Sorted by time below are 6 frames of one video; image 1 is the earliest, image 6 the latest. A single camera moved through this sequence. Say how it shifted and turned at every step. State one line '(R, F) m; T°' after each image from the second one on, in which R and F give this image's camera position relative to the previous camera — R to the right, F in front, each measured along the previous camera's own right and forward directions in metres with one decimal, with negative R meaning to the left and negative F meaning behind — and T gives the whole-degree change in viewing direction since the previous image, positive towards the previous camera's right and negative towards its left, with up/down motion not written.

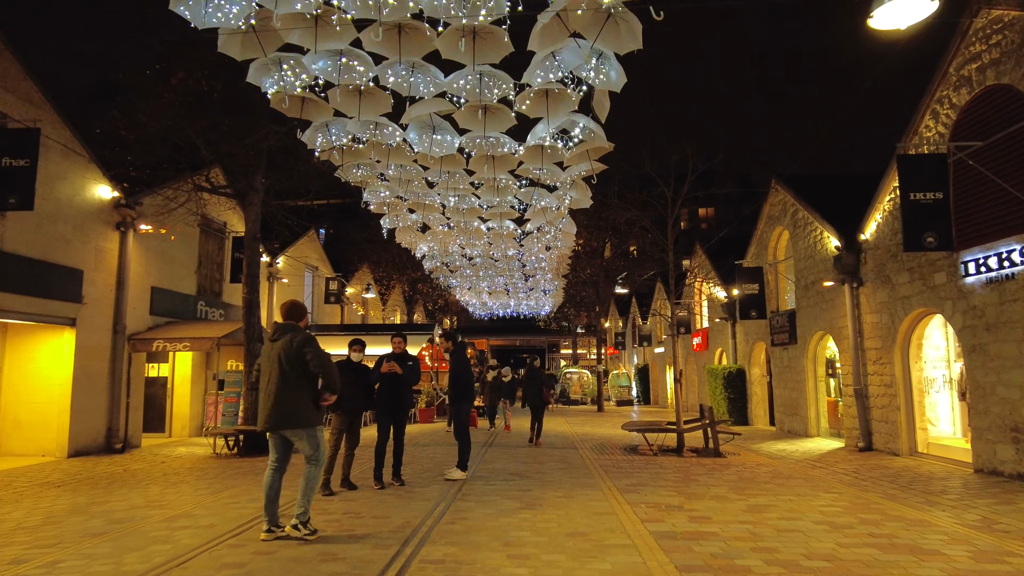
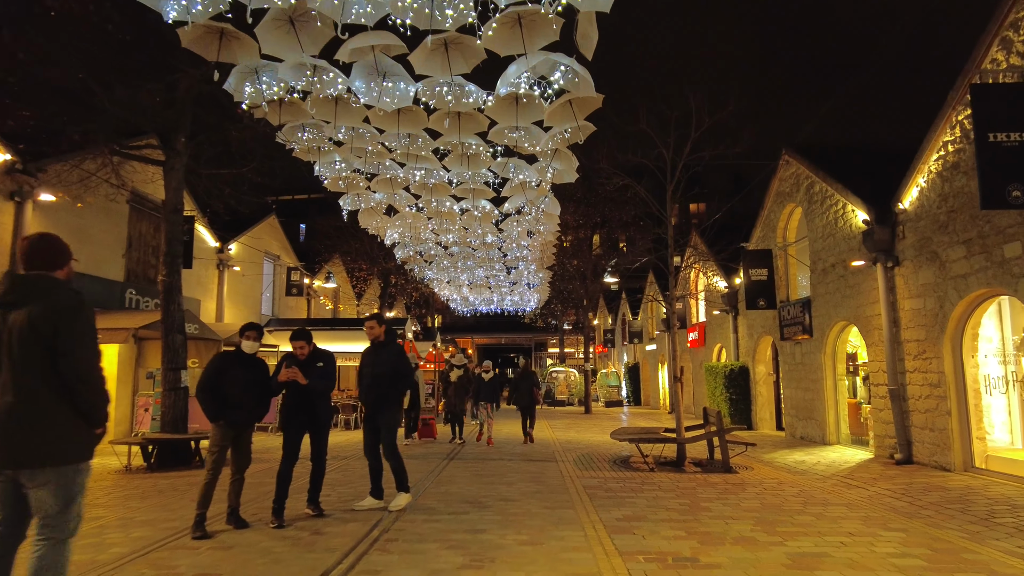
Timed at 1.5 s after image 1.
(+0.3, +2.0) m; +1°
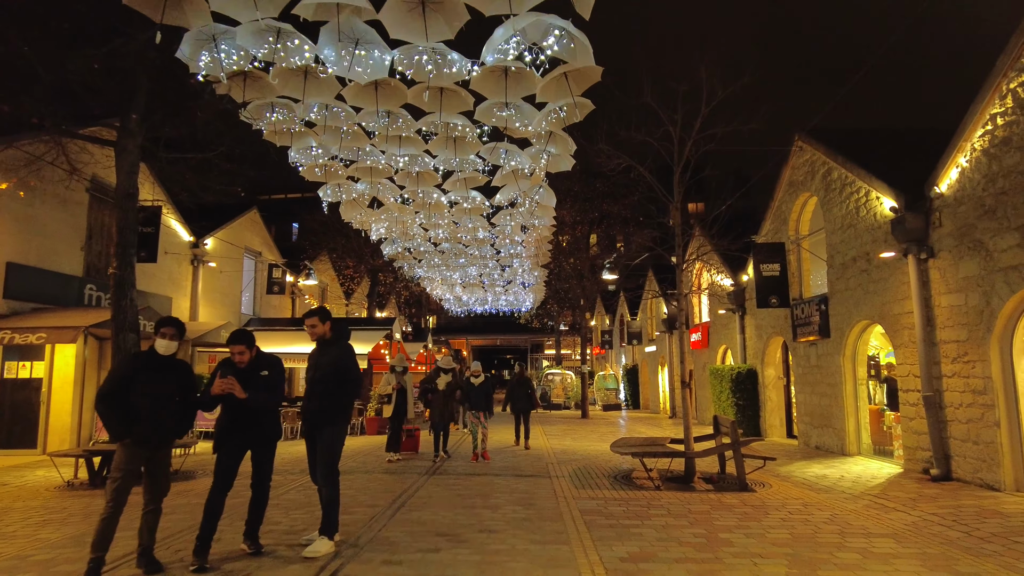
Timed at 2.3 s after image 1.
(+0.1, +1.1) m; 0°
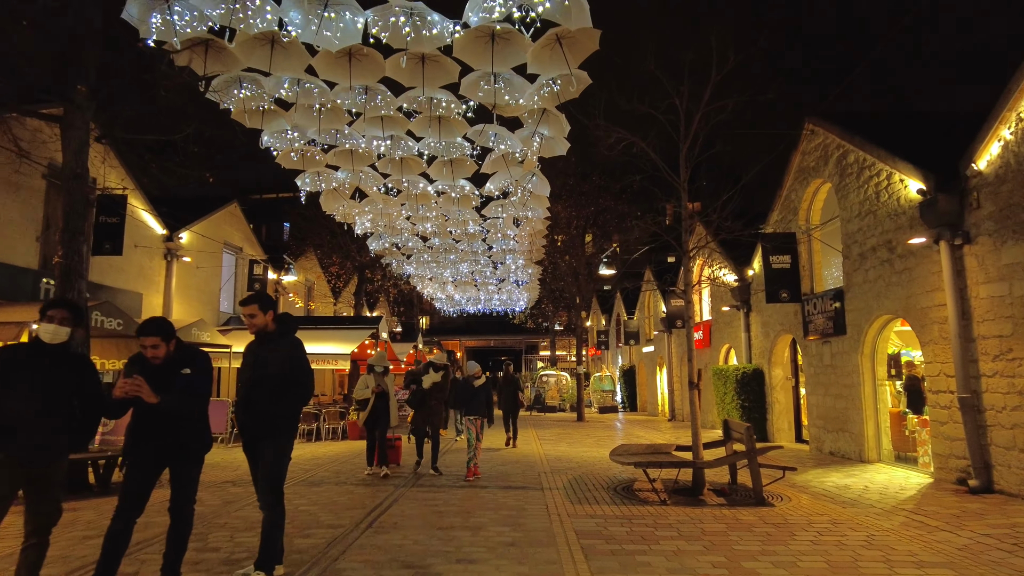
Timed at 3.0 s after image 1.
(+0.1, +0.9) m; 0°
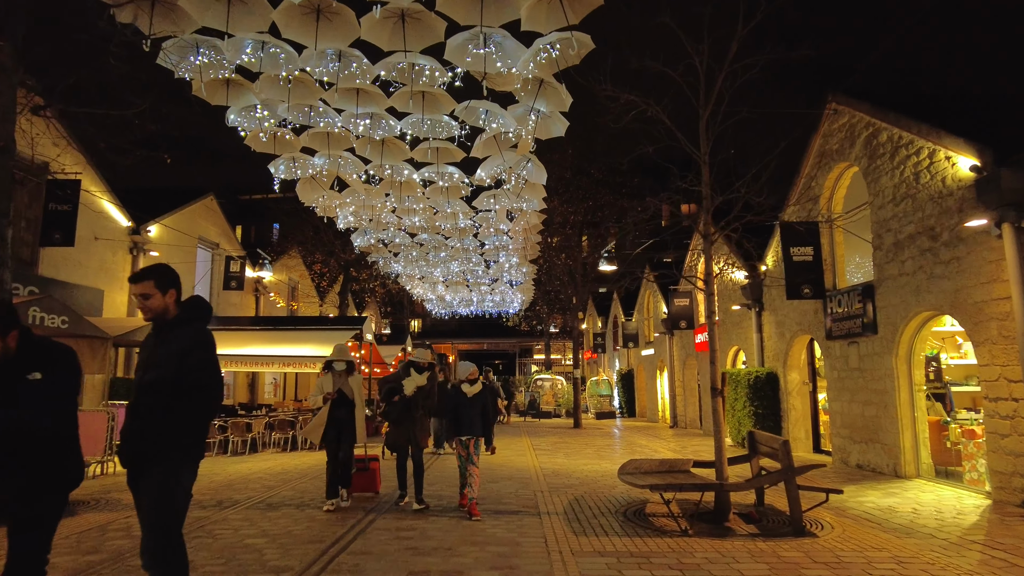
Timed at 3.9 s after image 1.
(0.0, +1.2) m; +1°
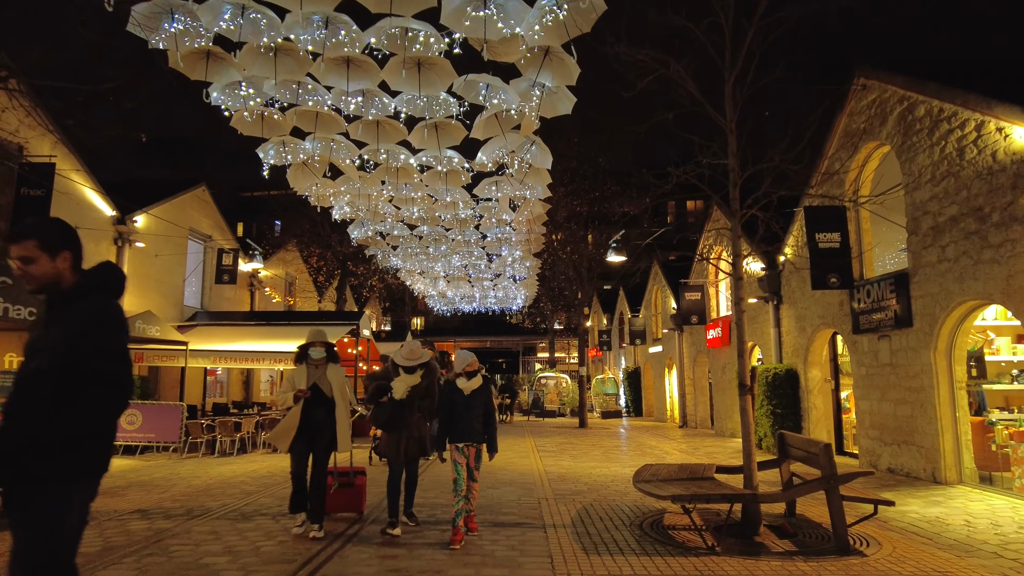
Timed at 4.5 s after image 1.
(0.0, +0.8) m; 0°
